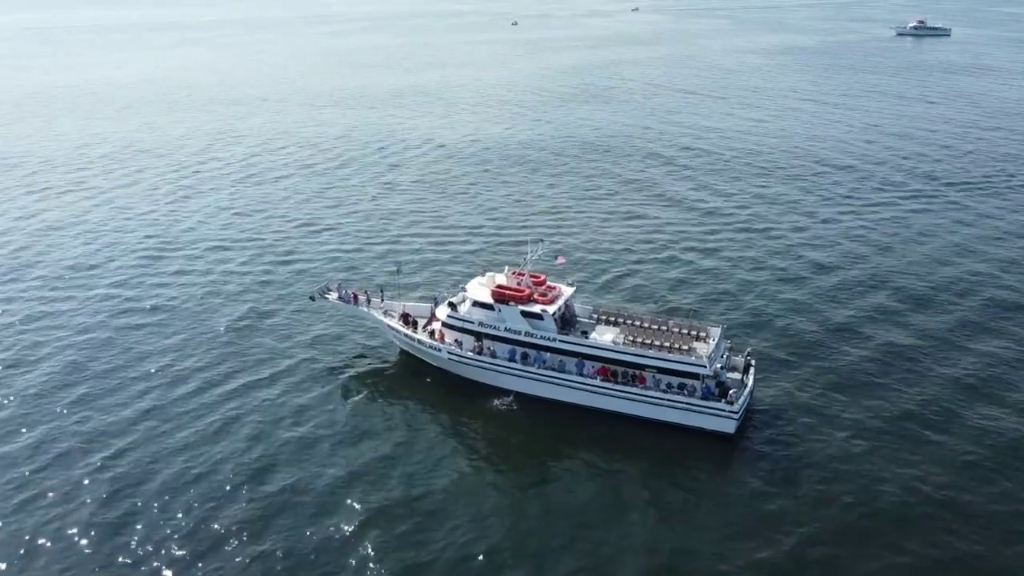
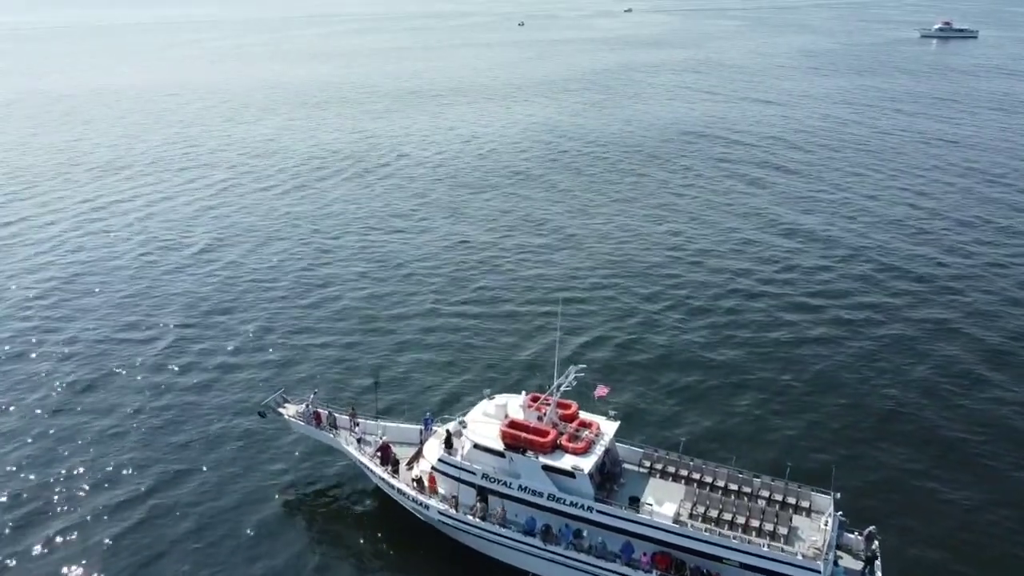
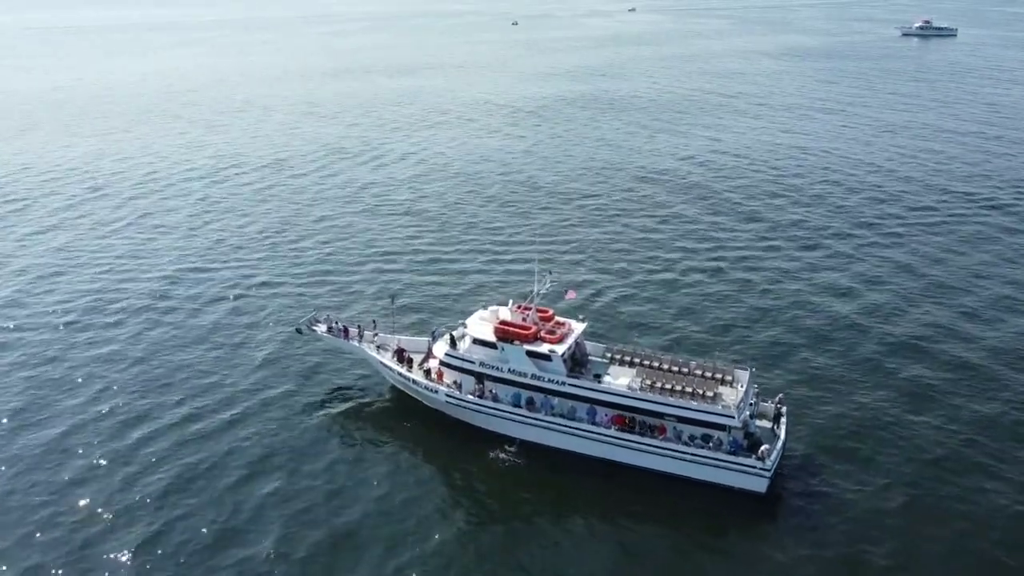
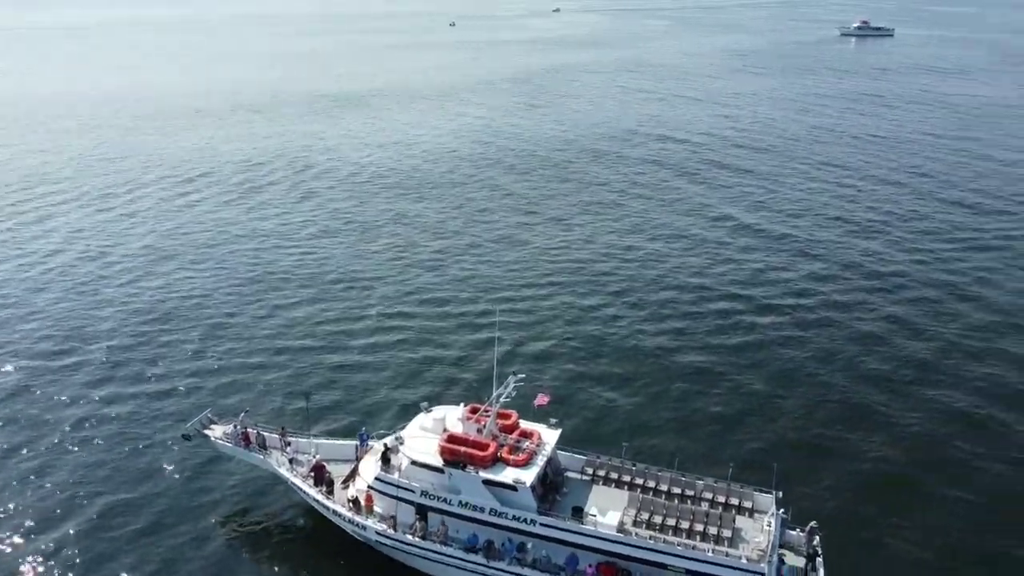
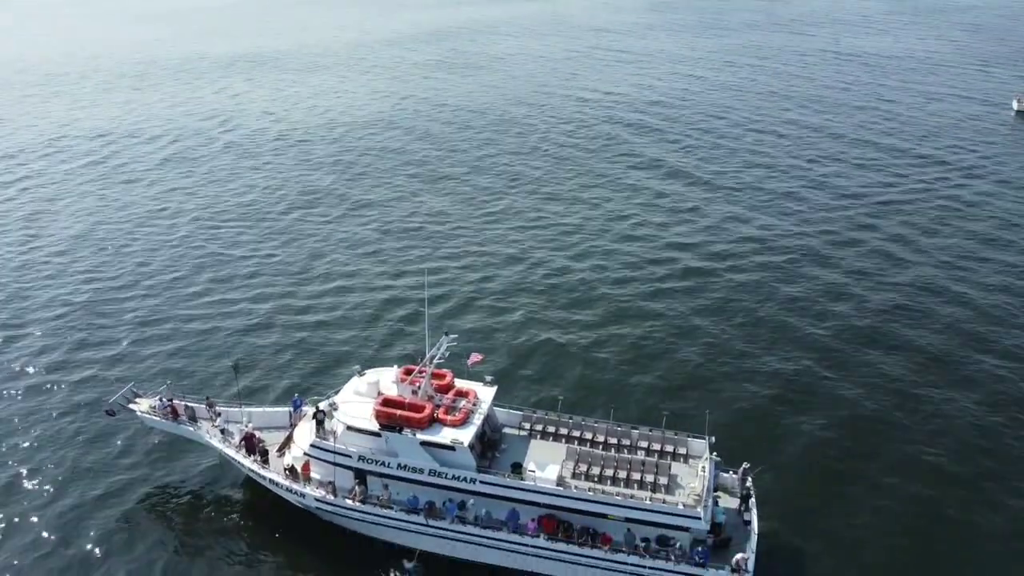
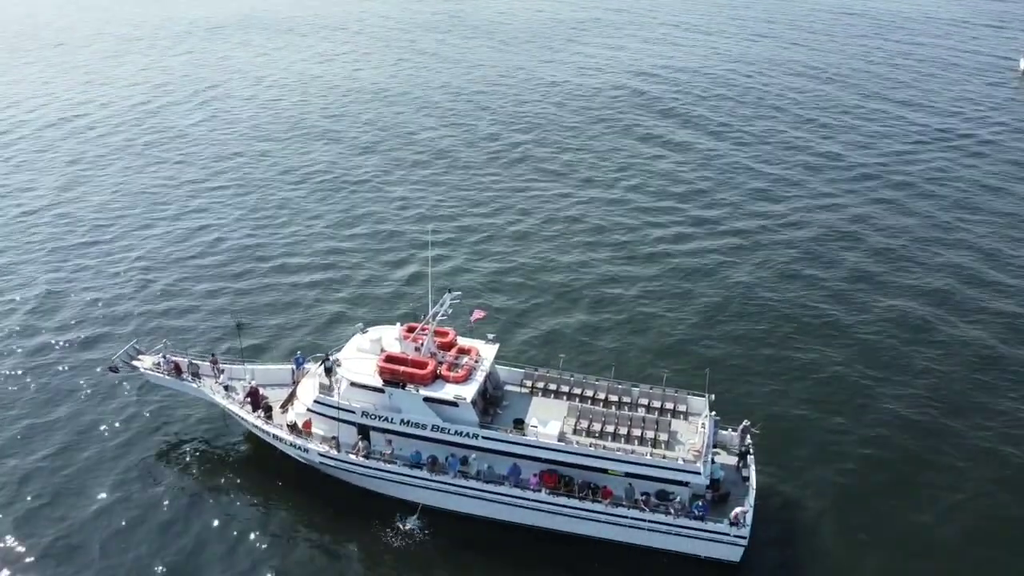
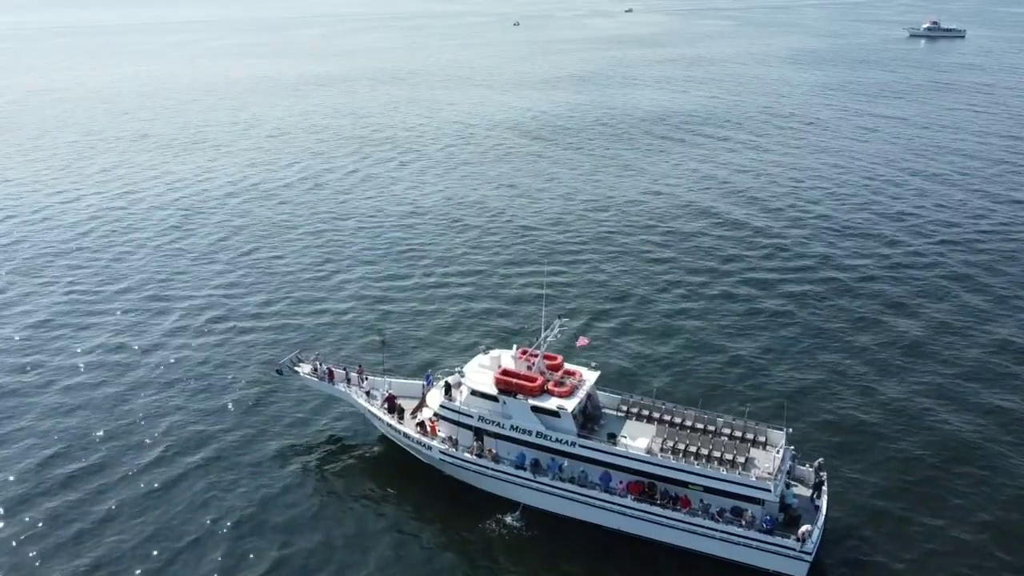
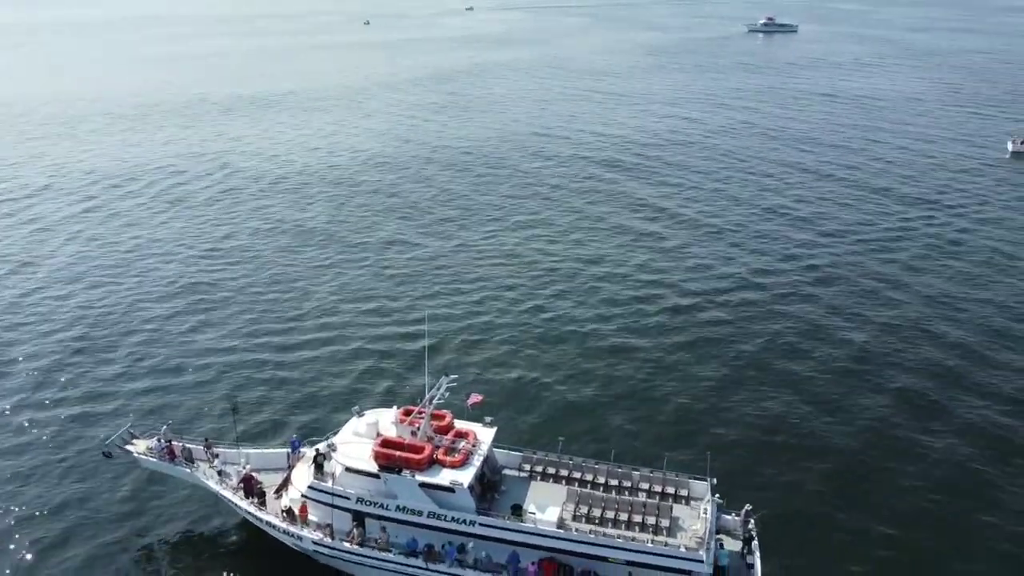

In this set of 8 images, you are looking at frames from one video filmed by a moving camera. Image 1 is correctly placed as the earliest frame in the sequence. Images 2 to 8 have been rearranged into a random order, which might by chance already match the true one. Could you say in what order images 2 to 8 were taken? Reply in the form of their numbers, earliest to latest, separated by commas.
3, 7, 2, 4, 8, 5, 6
